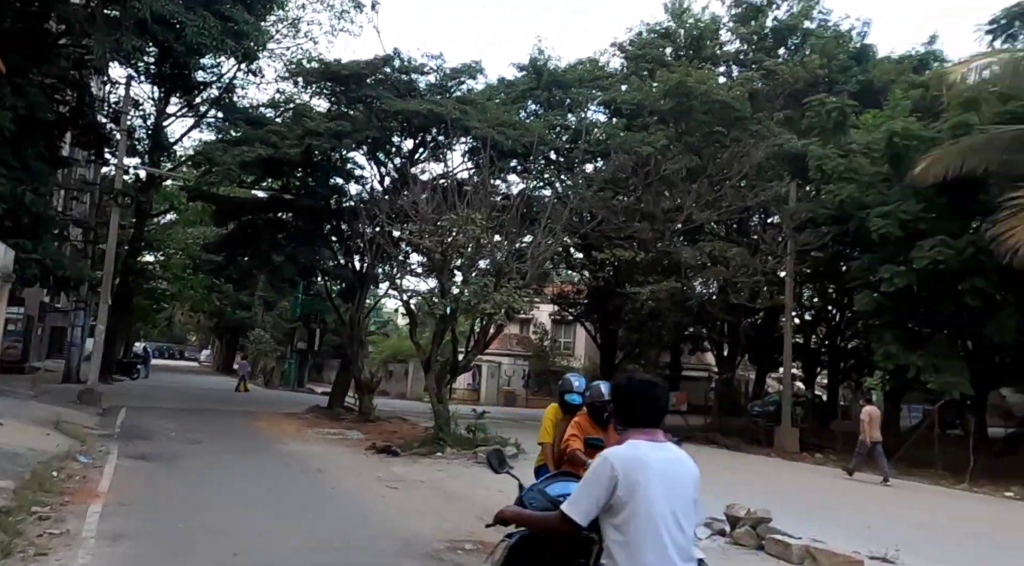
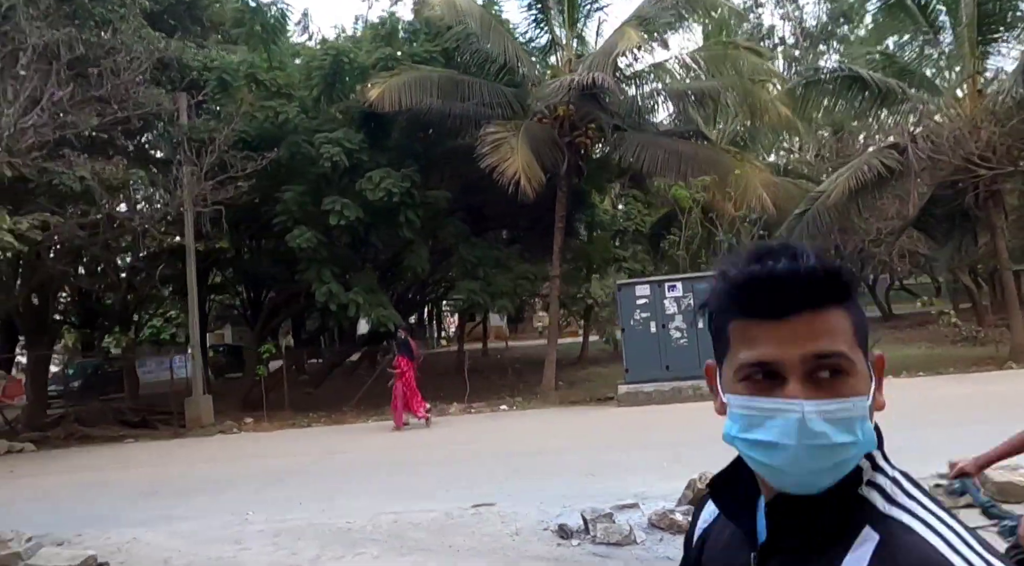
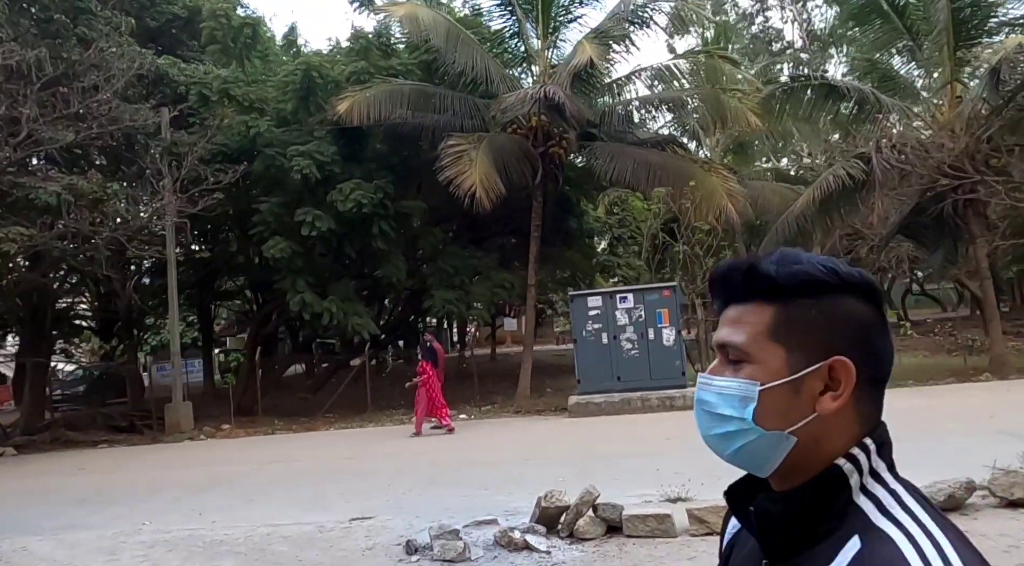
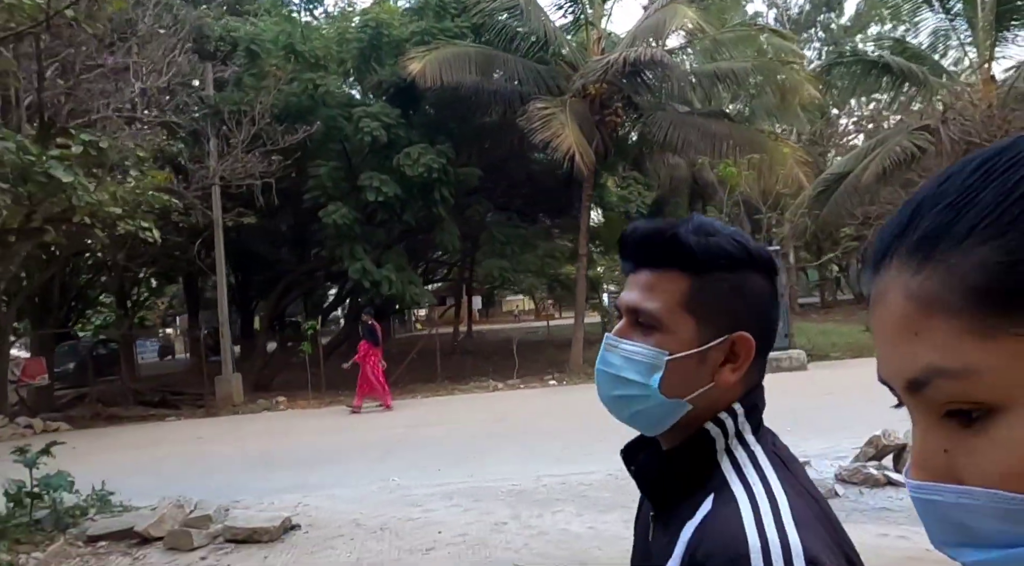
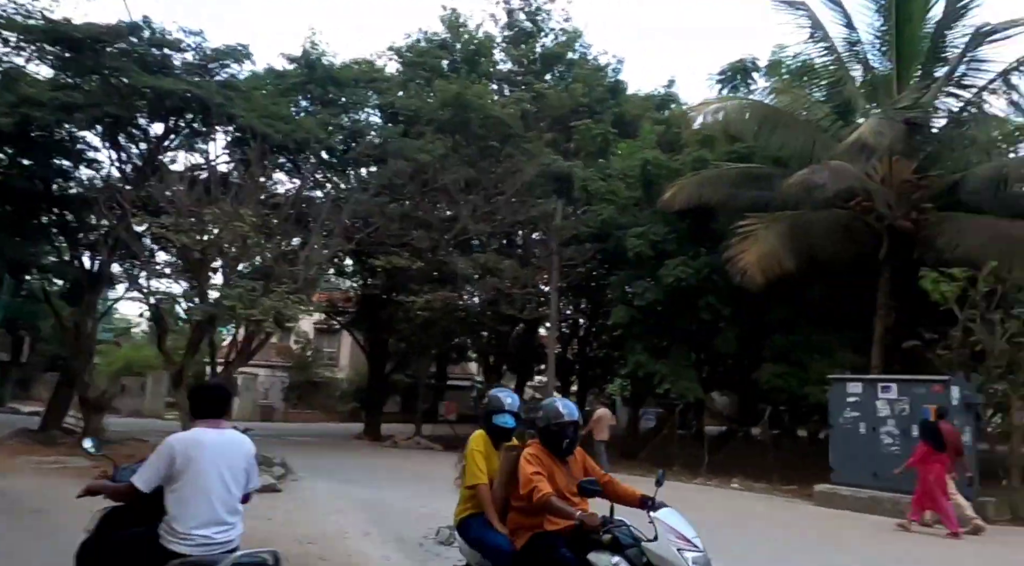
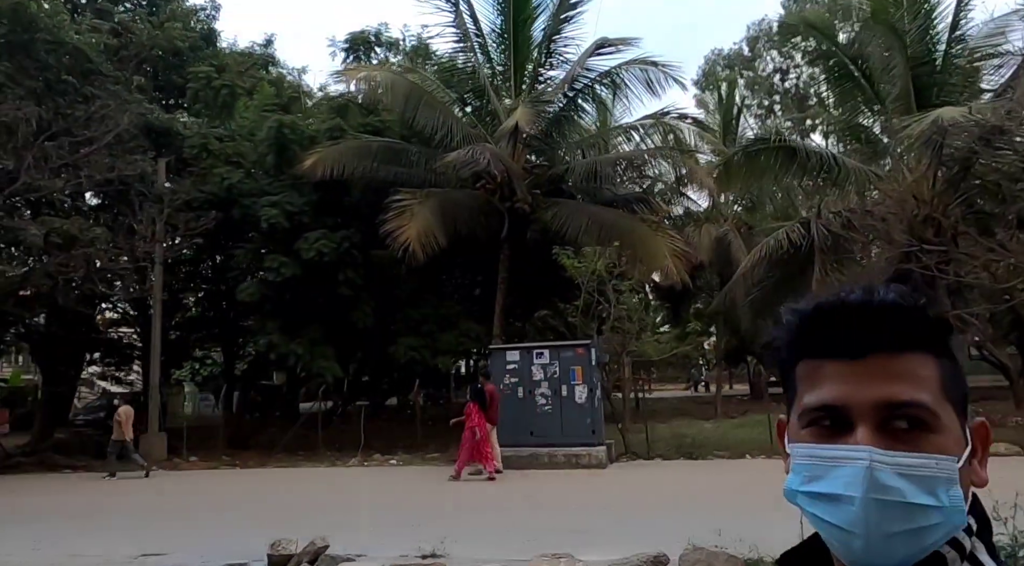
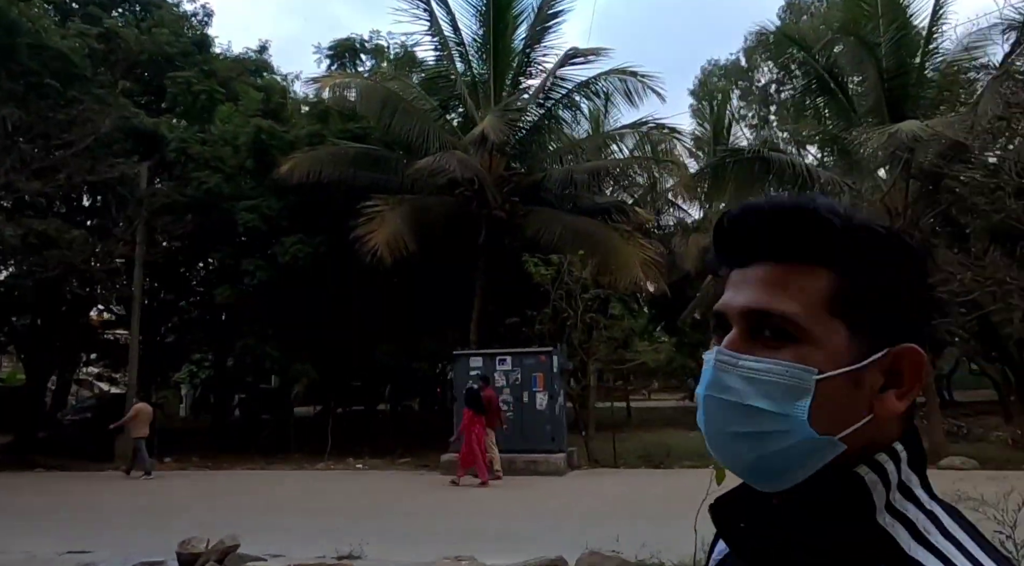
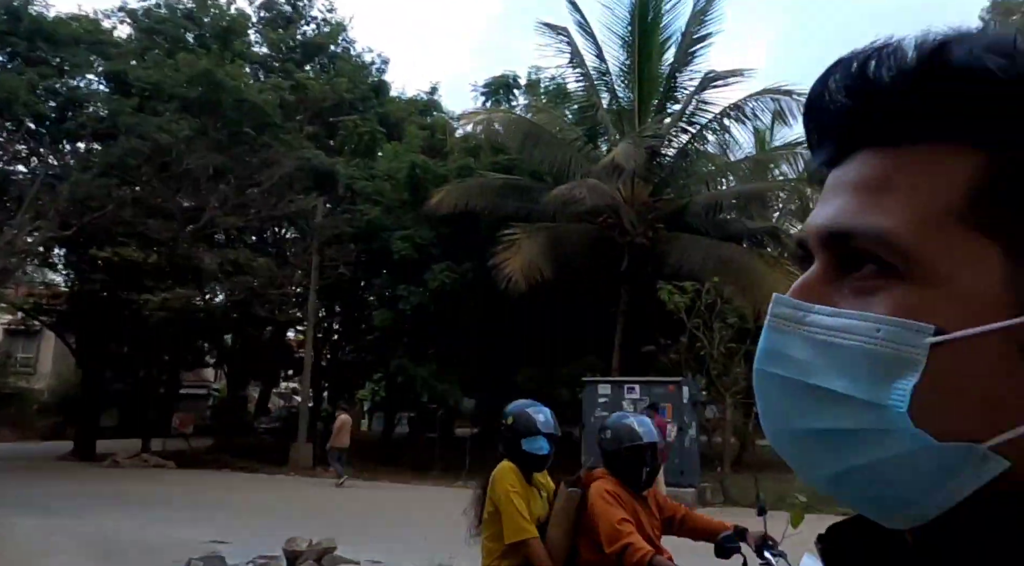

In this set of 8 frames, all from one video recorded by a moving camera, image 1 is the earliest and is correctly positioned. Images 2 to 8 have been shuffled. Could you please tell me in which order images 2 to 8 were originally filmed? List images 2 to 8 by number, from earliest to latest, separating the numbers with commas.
5, 8, 7, 6, 3, 2, 4
